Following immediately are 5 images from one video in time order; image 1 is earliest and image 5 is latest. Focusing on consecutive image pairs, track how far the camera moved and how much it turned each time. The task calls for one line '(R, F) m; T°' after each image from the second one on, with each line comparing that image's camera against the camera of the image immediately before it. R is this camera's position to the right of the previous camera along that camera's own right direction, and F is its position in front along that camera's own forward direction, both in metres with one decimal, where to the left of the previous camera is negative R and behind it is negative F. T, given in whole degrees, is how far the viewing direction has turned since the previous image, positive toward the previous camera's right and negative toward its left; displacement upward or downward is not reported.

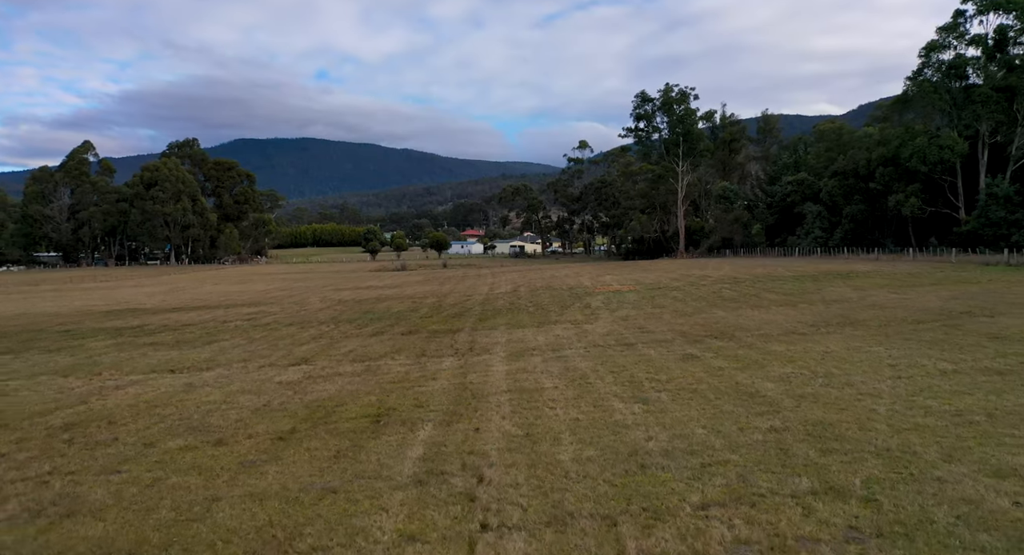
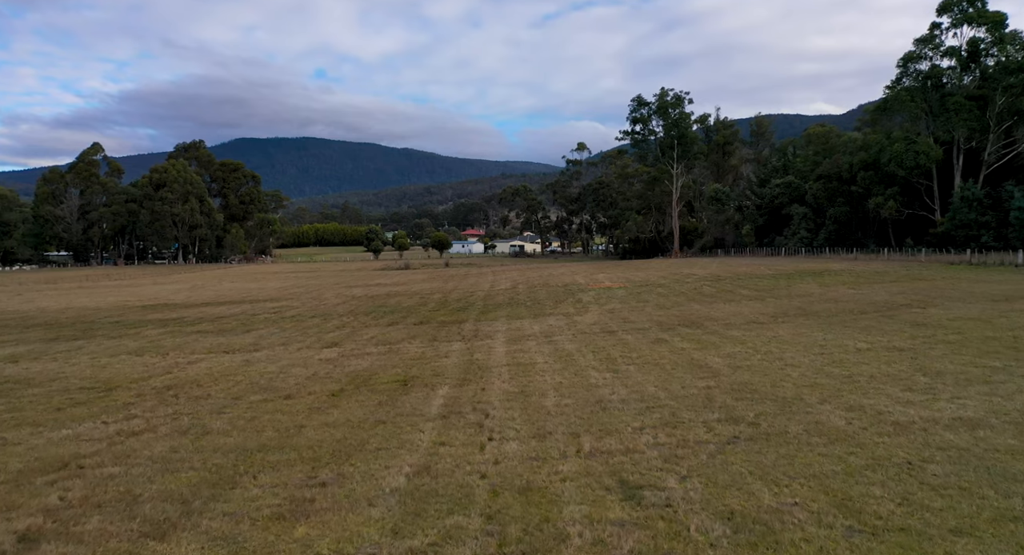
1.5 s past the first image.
(0.0, -2.8) m; 0°
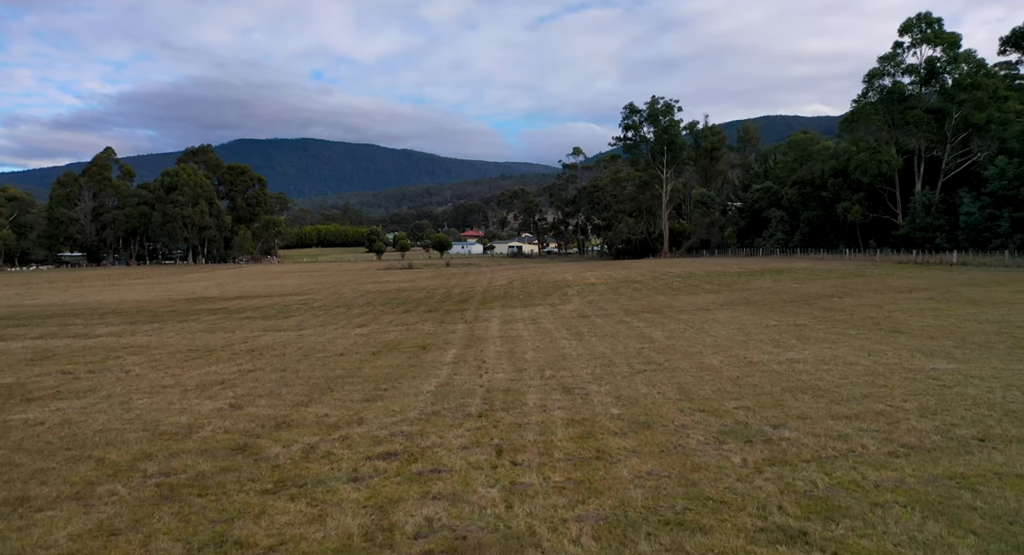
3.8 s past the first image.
(+0.2, -4.5) m; 0°
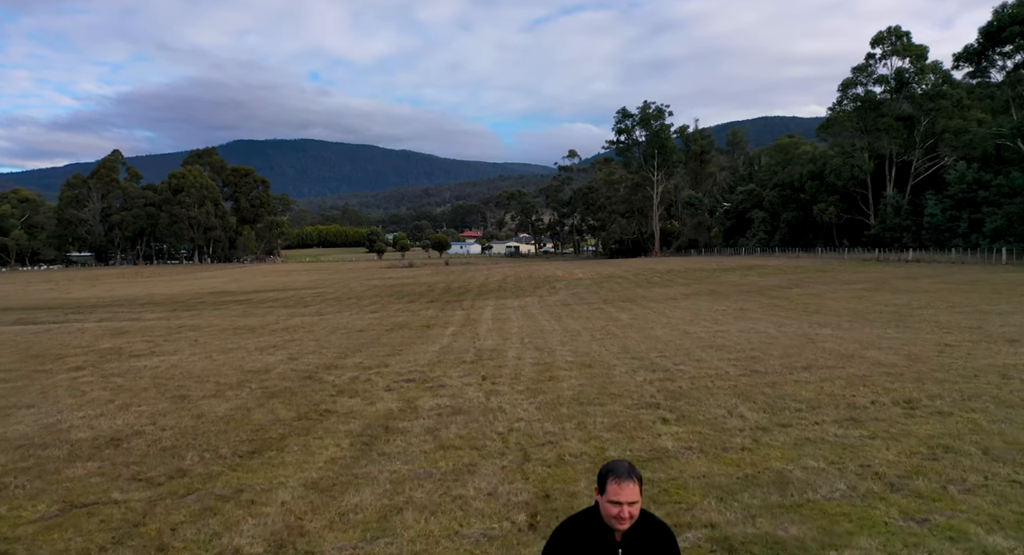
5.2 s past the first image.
(+0.3, -3.5) m; 0°
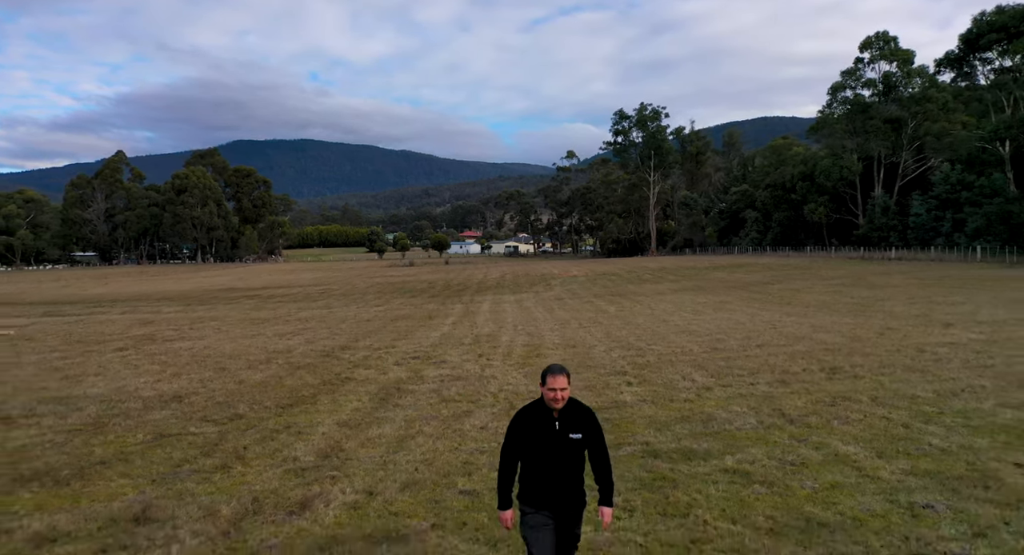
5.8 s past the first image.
(+0.1, -1.6) m; 0°
